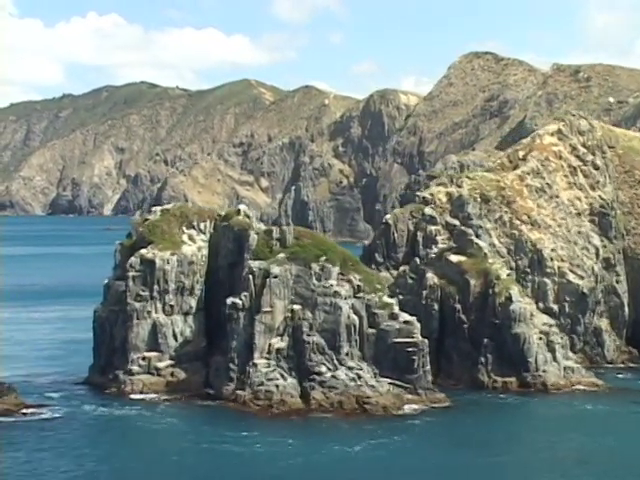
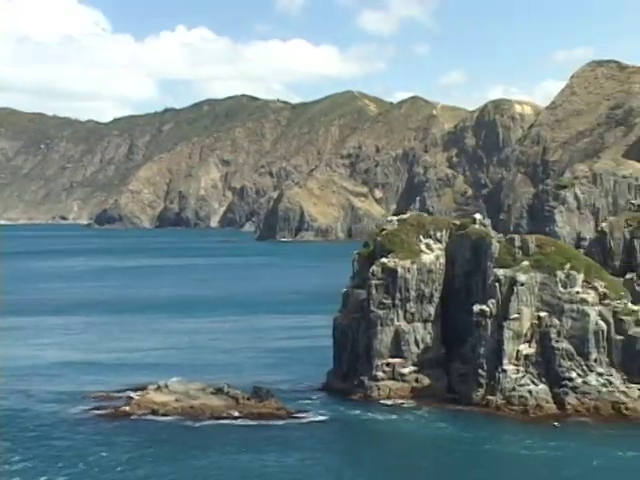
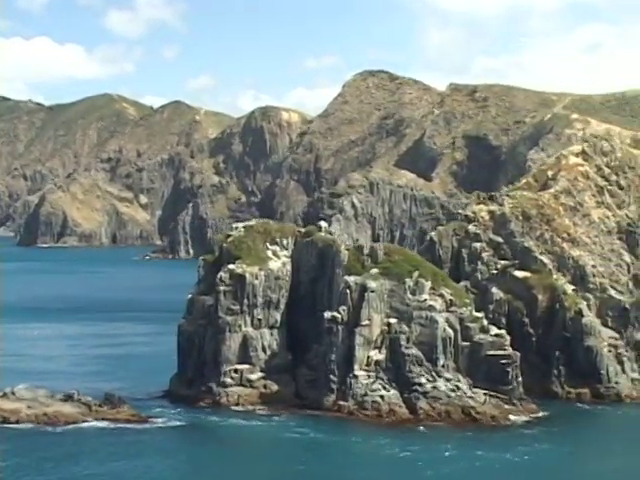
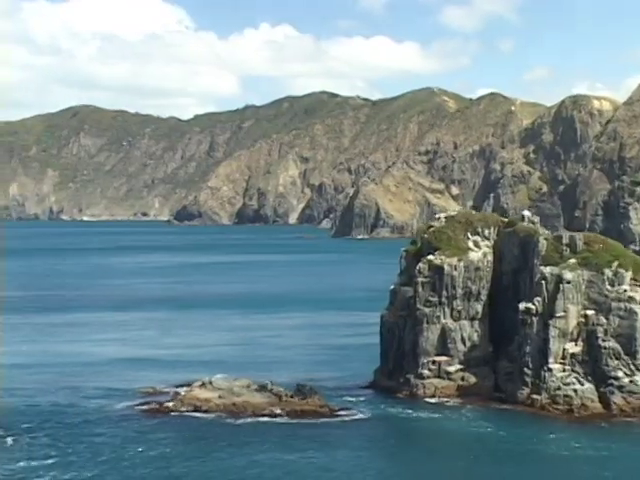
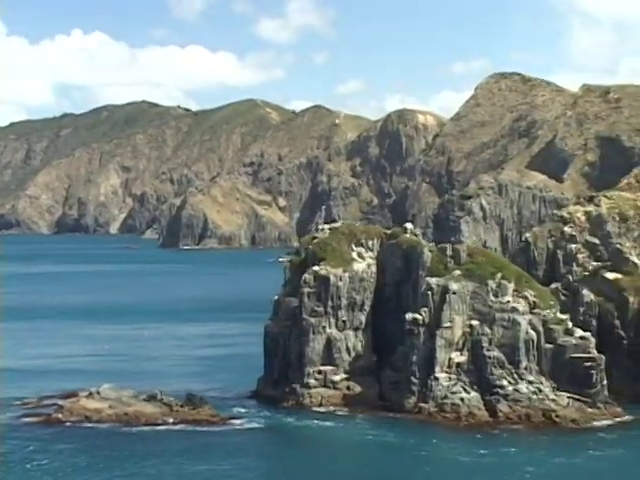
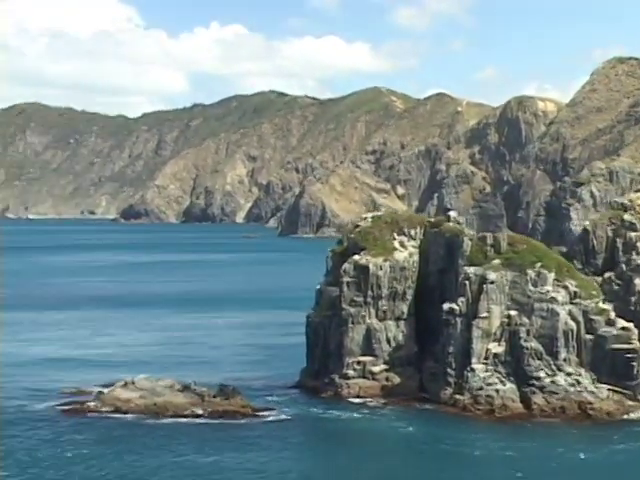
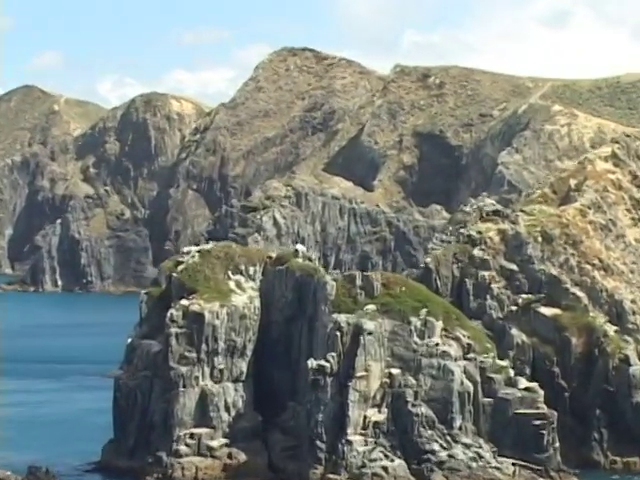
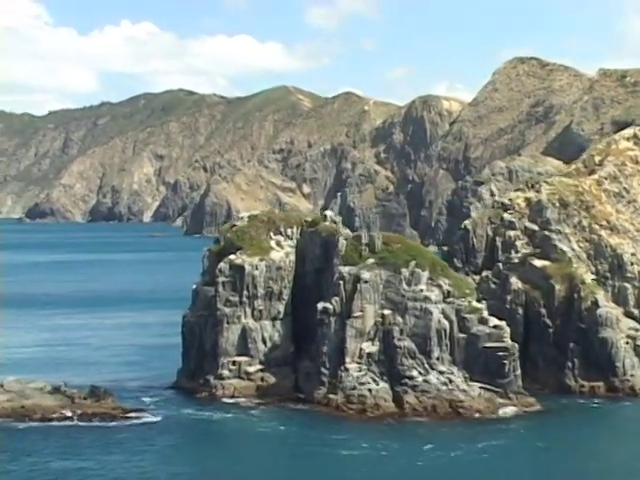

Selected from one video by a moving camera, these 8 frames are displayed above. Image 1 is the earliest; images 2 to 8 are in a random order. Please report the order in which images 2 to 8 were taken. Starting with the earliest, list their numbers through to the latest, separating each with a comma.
8, 6, 4, 2, 5, 3, 7
